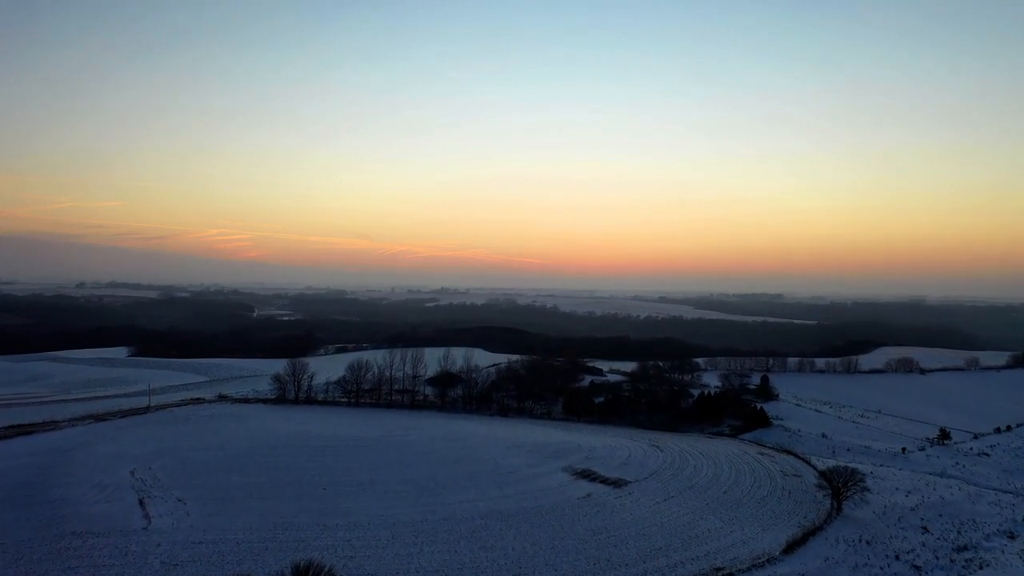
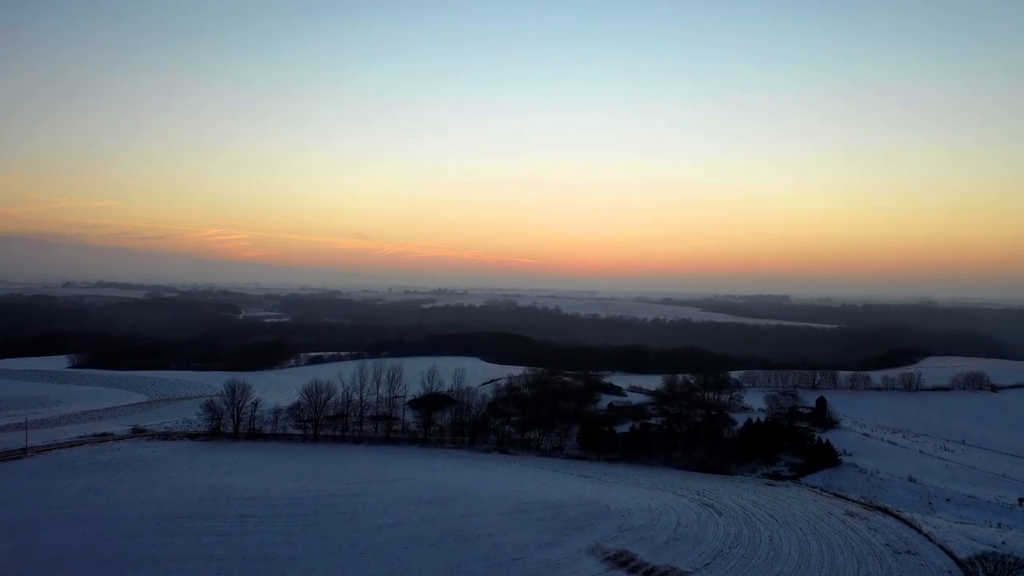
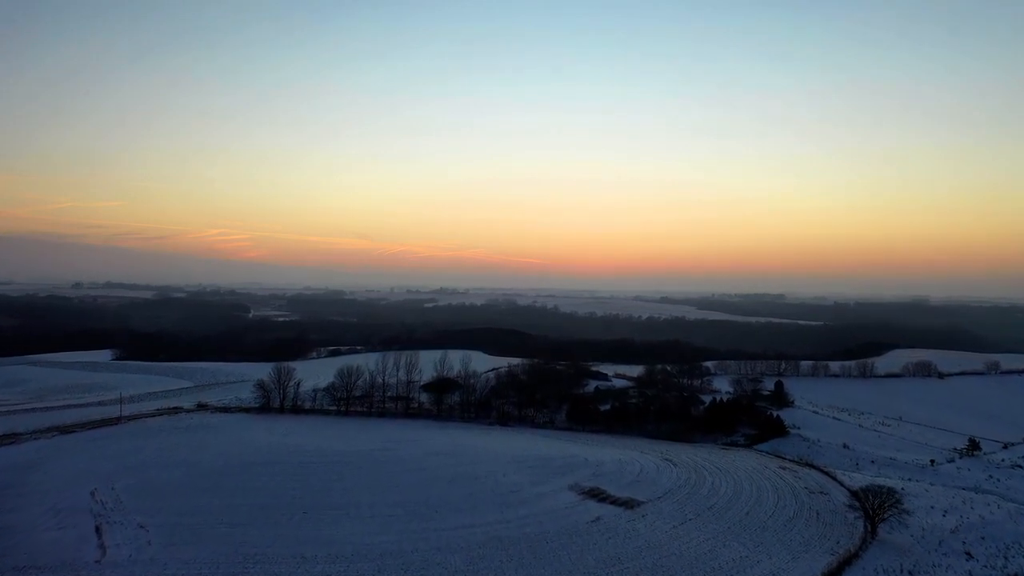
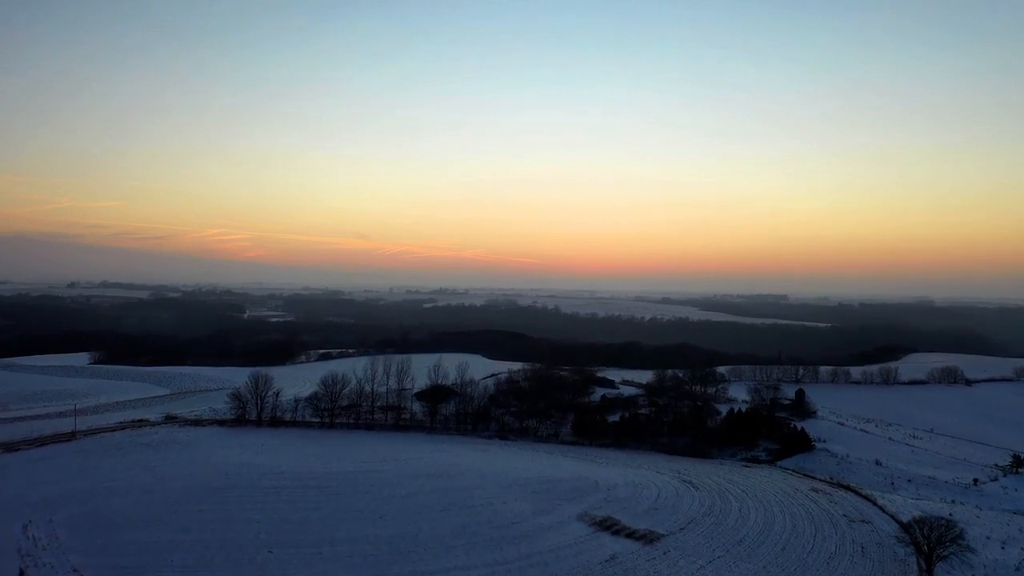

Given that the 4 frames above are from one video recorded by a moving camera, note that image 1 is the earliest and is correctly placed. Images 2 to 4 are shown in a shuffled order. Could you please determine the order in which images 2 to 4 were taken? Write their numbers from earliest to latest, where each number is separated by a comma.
3, 4, 2
